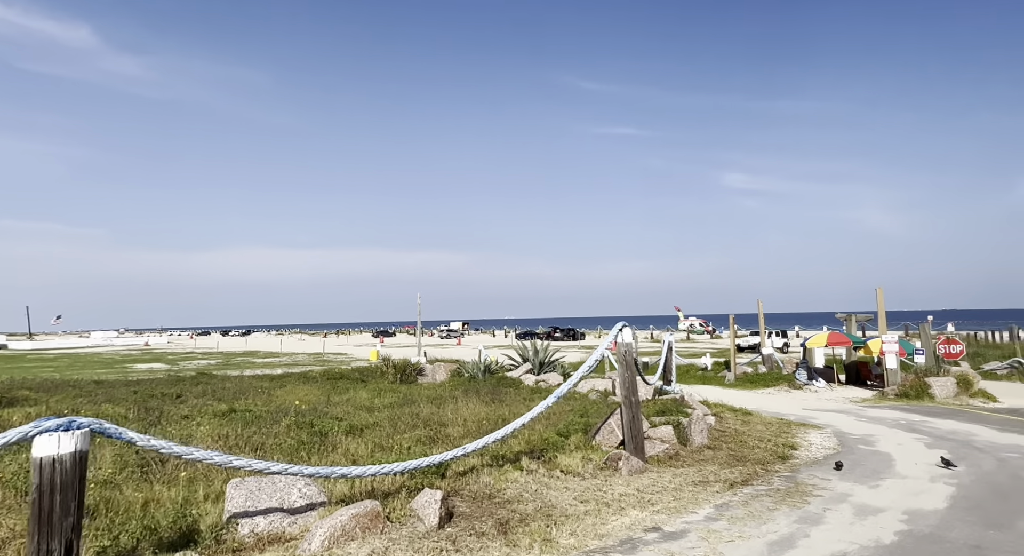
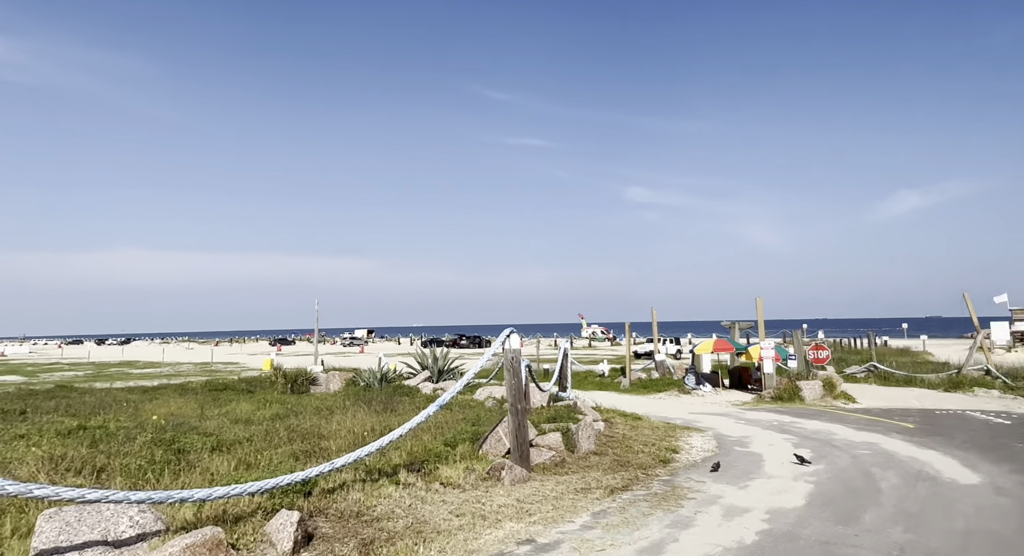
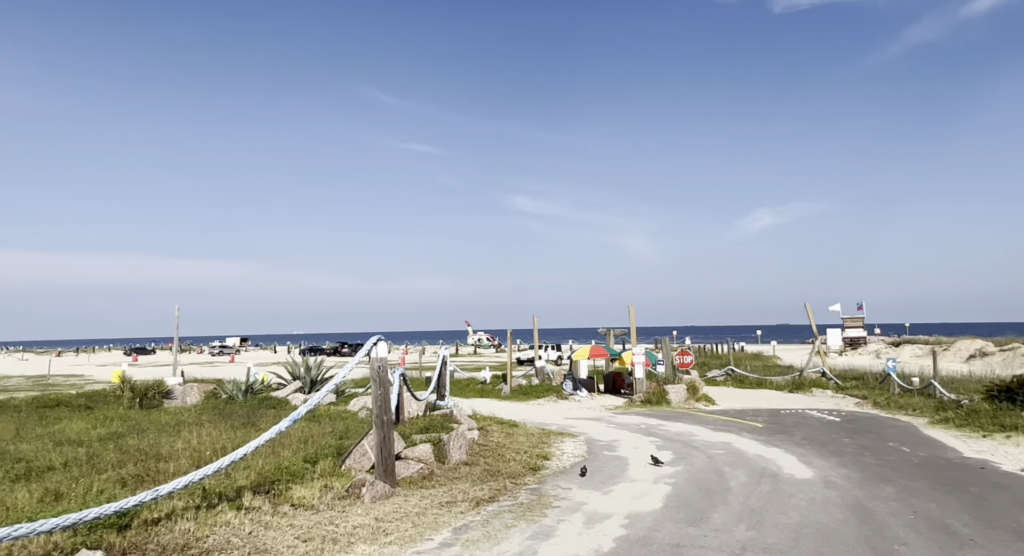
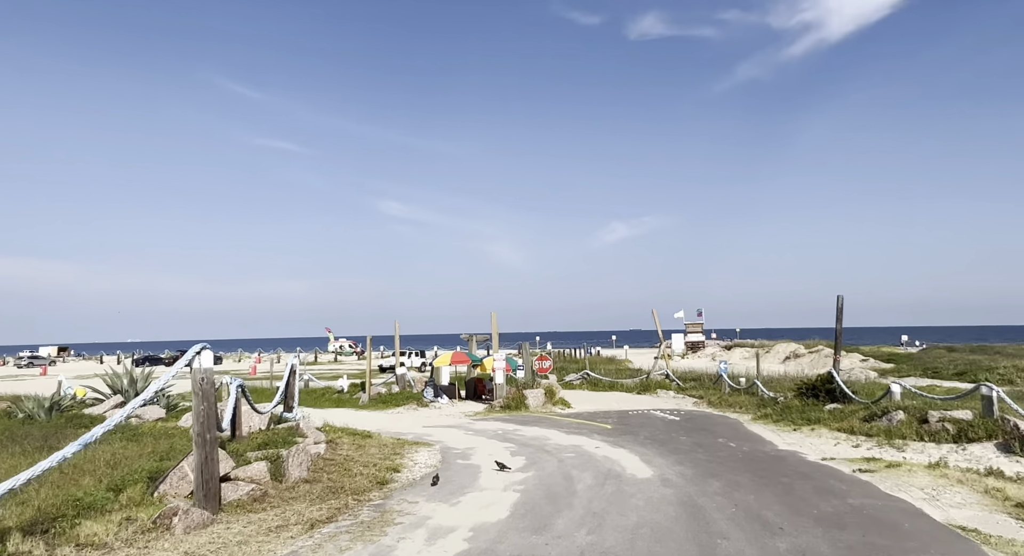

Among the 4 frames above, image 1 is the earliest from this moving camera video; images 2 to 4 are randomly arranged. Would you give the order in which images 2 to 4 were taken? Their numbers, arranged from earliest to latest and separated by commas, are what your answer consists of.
2, 3, 4
